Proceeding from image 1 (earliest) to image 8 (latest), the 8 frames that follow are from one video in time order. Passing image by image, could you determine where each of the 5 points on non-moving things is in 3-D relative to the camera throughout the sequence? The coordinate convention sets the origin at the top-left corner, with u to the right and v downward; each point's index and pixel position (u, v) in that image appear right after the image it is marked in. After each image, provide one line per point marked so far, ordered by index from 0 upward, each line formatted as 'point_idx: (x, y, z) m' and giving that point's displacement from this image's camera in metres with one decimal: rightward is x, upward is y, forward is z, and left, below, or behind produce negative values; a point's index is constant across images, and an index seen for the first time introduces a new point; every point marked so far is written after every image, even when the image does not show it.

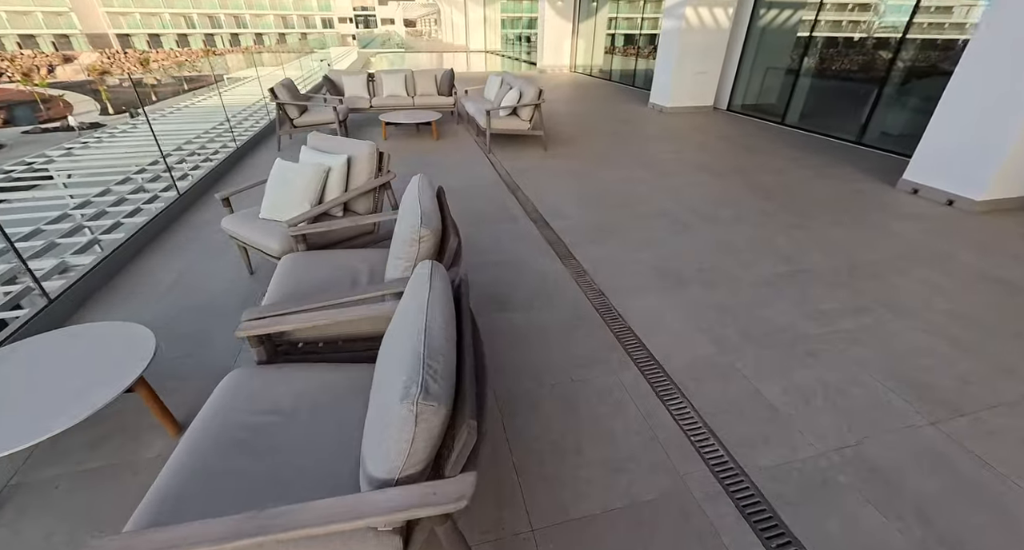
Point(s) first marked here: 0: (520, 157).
0: (+0.1, +1.3, +5.0) m
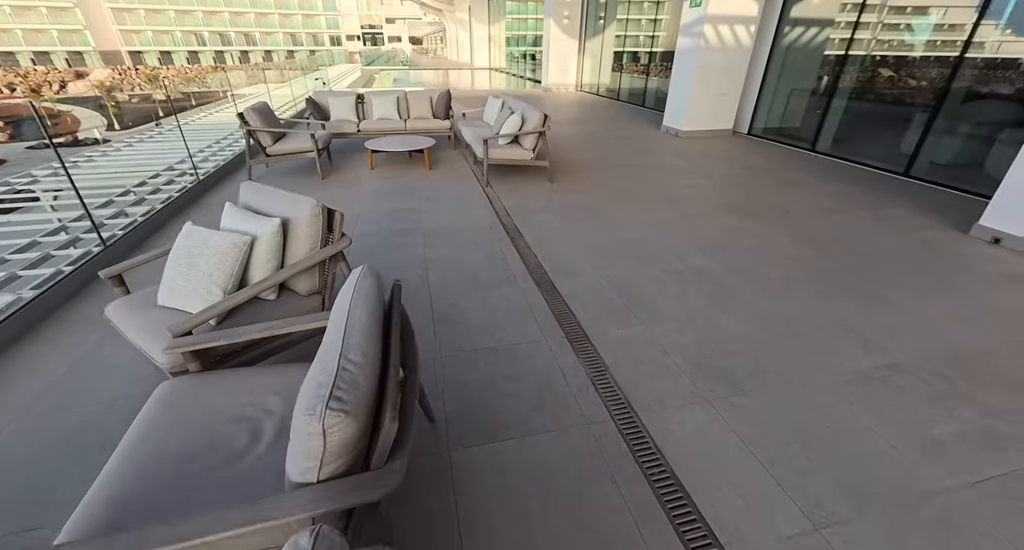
0: (+0.1, +0.8, +4.4) m
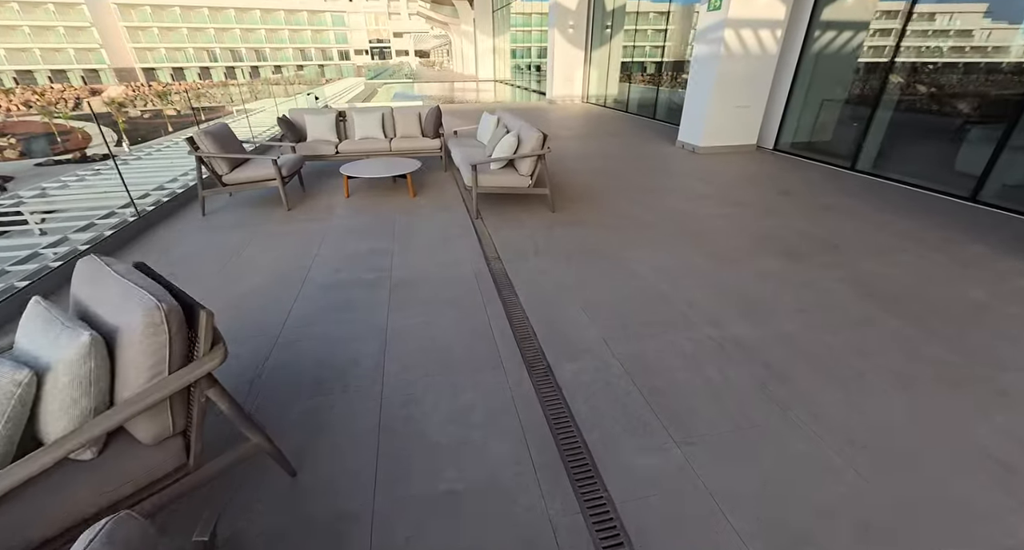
0: (0.0, +0.4, +3.7) m
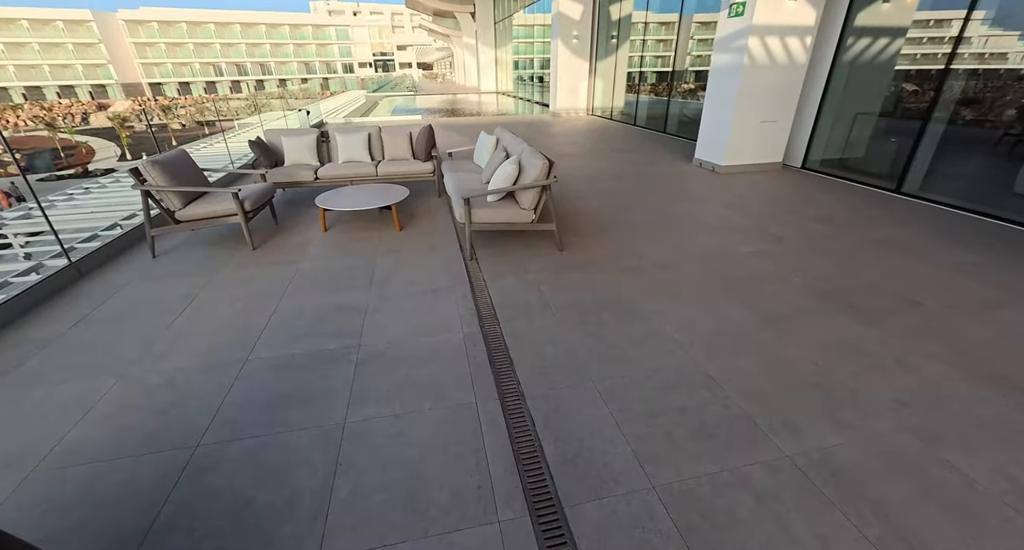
0: (0.0, 0.0, +3.1) m
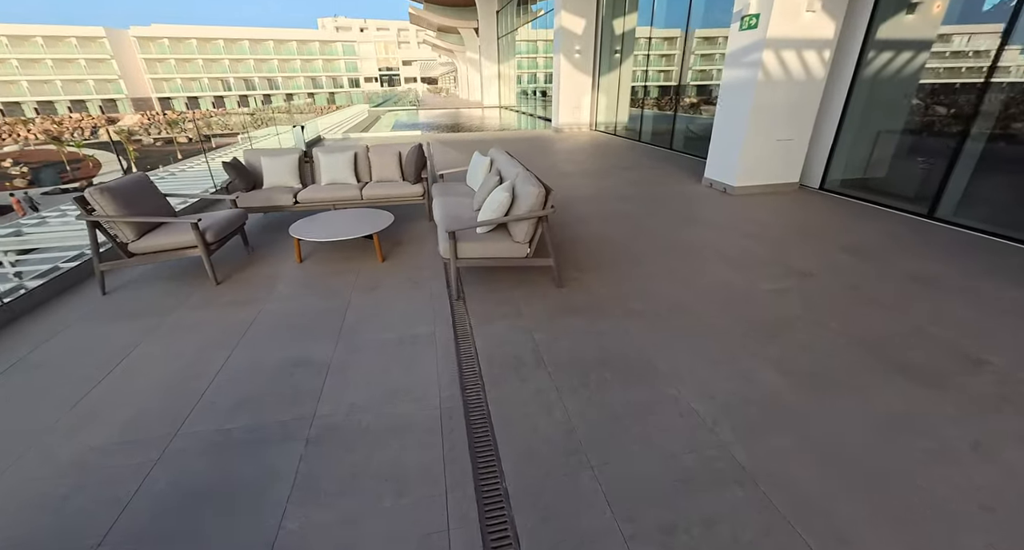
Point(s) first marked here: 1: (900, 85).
0: (0.0, -0.2, +2.7) m
1: (+4.1, +2.0, +4.6) m
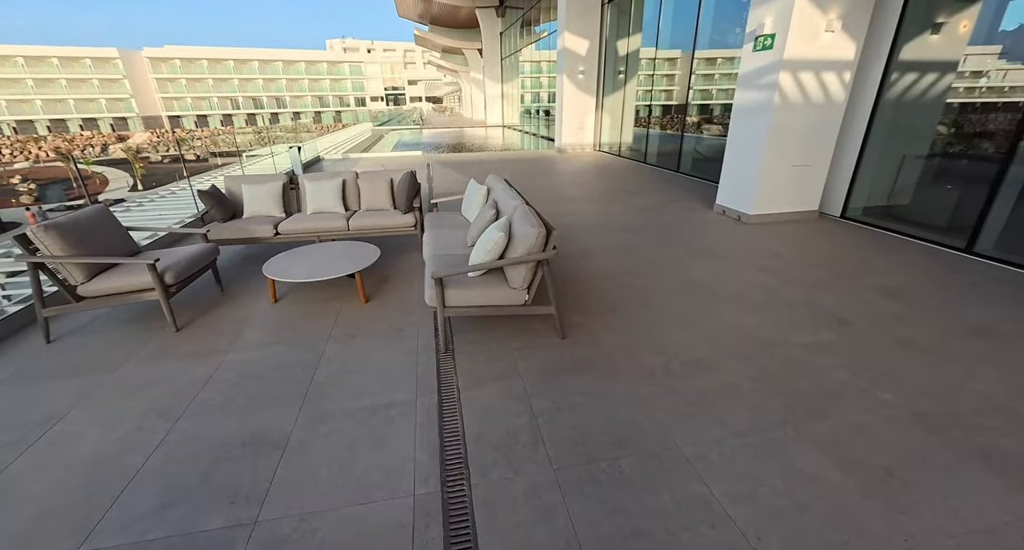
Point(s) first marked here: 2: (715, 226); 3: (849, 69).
0: (0.0, -0.5, +2.4) m
1: (+4.1, +1.6, +4.3) m
2: (+2.3, +0.6, +4.9) m
3: (+3.5, +2.1, +4.5) m
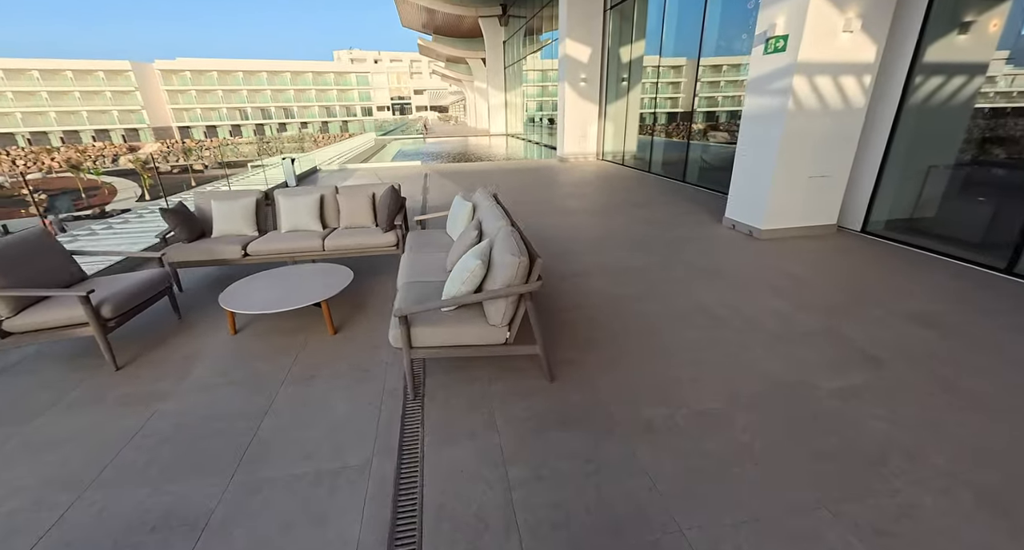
0: (-0.1, -0.7, +2.0) m
1: (+4.0, +1.4, +3.9) m
2: (+2.2, +0.3, +4.6) m
3: (+3.4, +1.9, +4.2) m
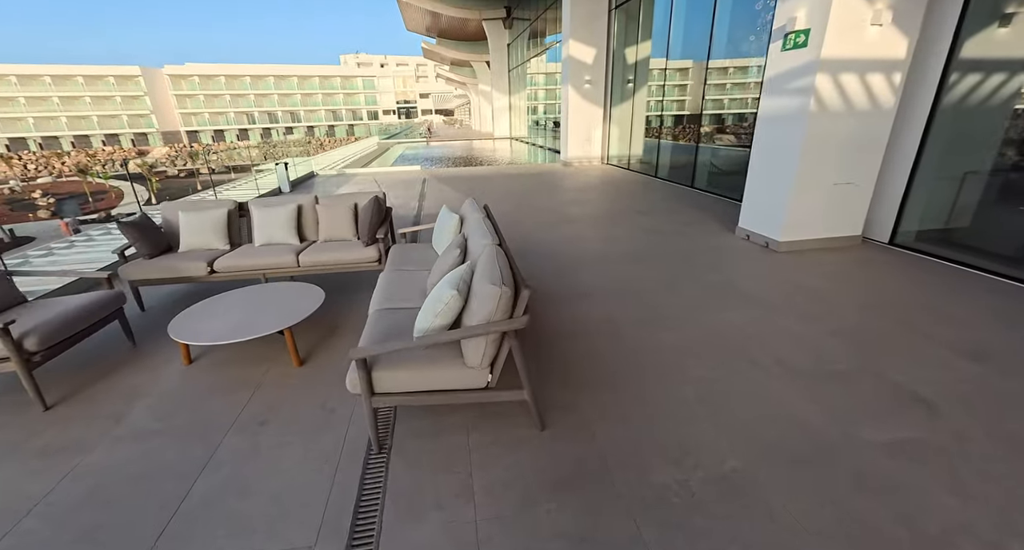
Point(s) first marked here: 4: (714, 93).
0: (-0.2, -0.8, +1.7) m
1: (+3.9, +1.3, +3.6) m
2: (+2.2, +0.2, +4.2) m
3: (+3.3, +1.8, +3.8) m
4: (+3.3, +2.9, +7.0) m
